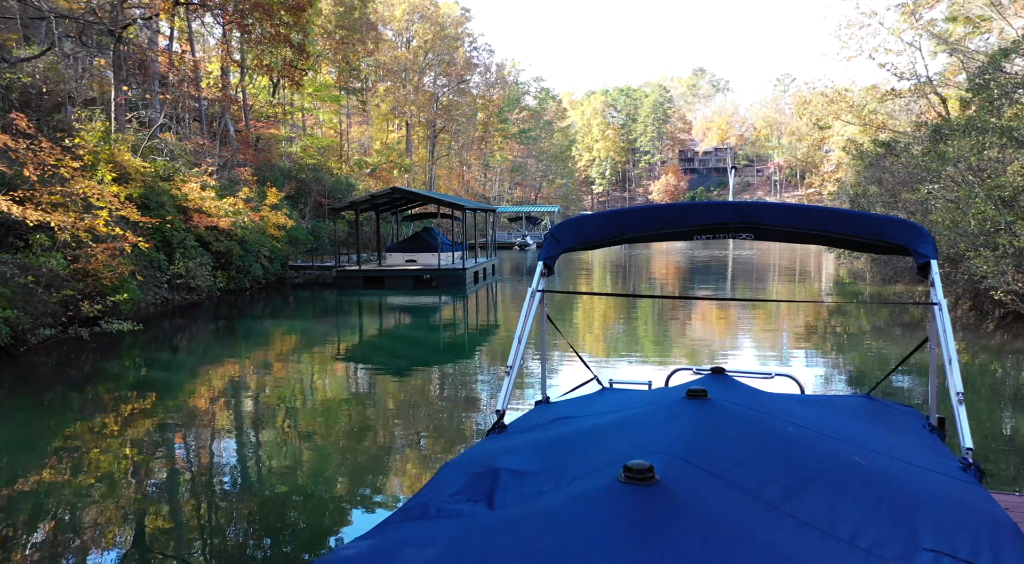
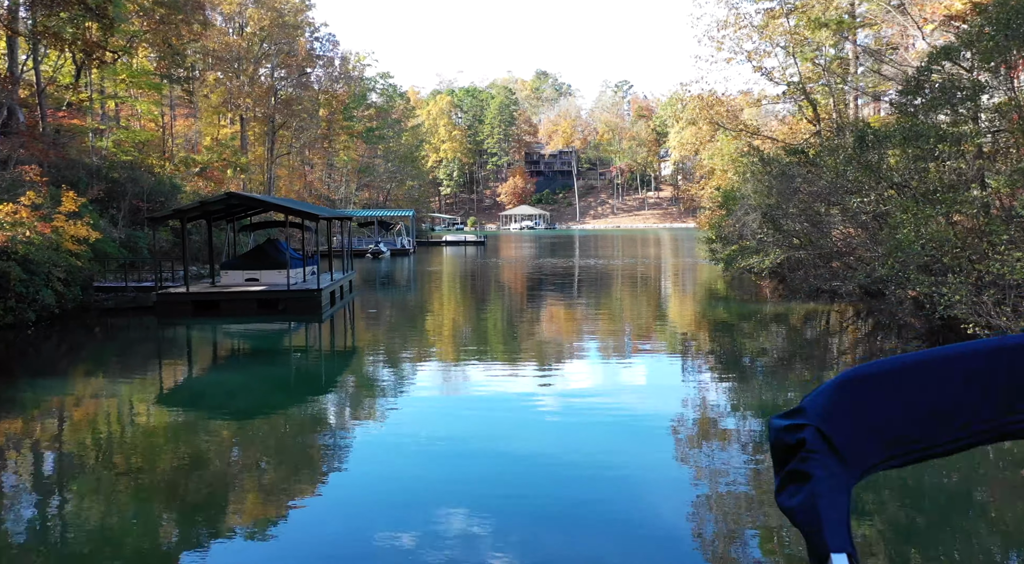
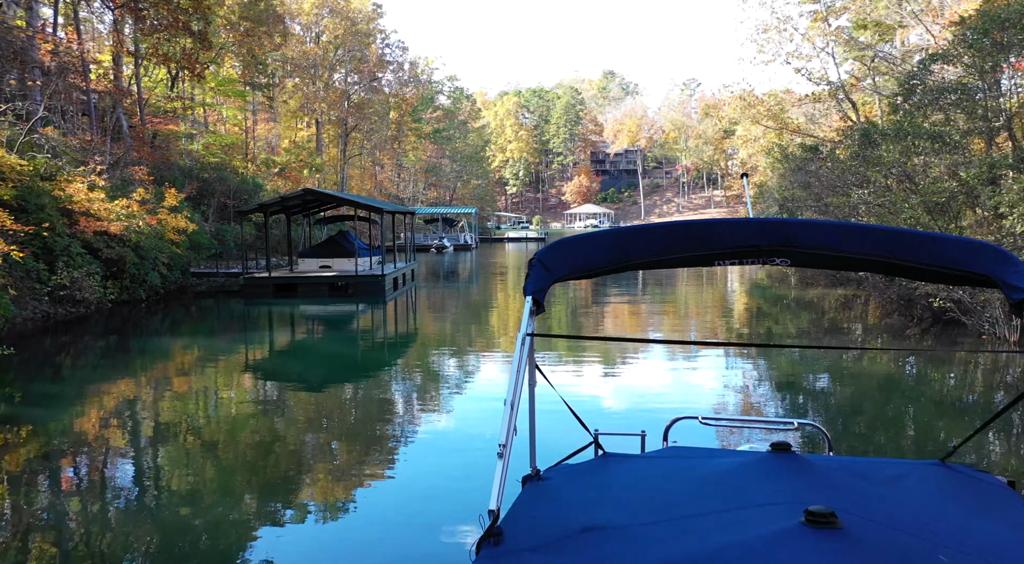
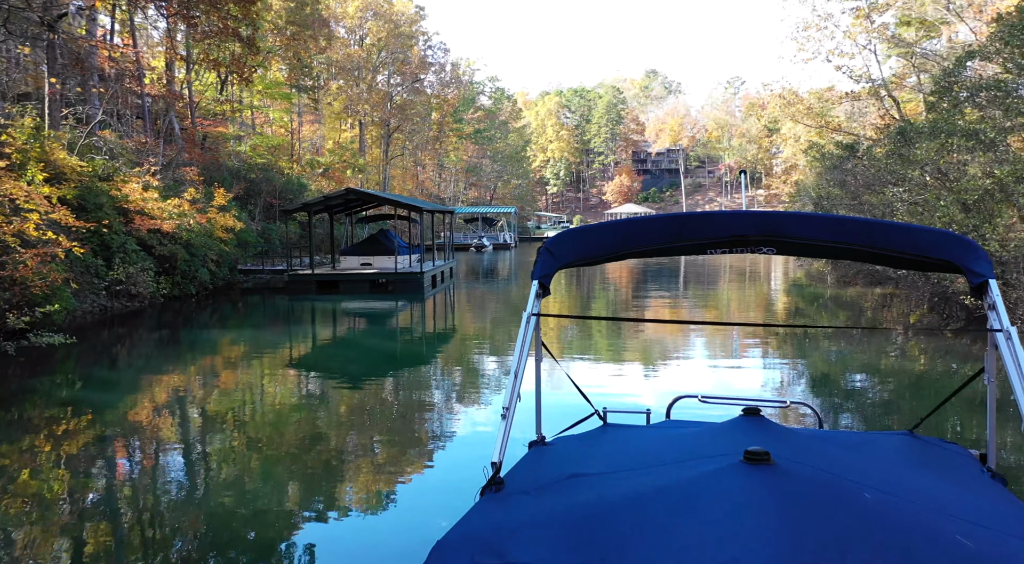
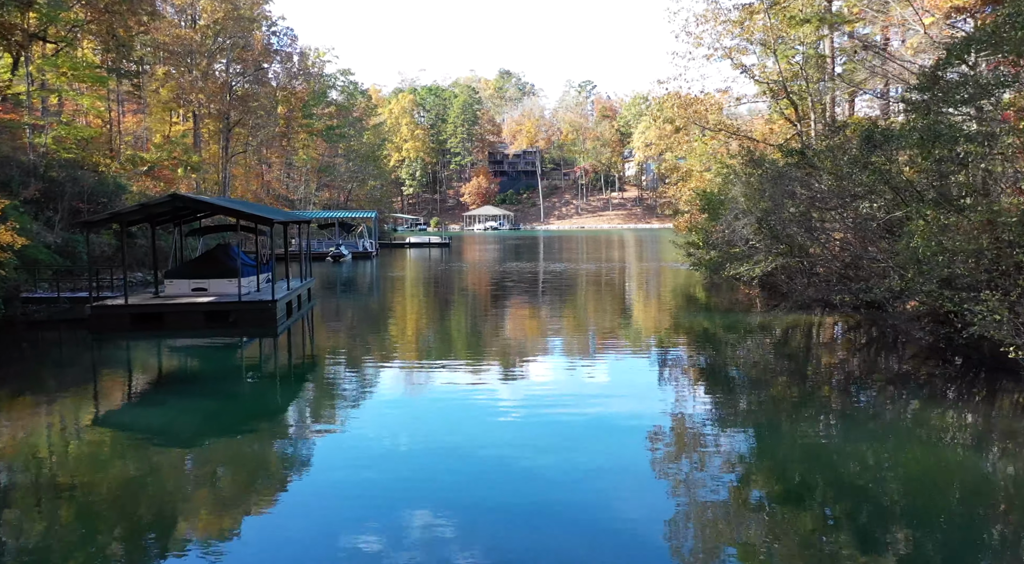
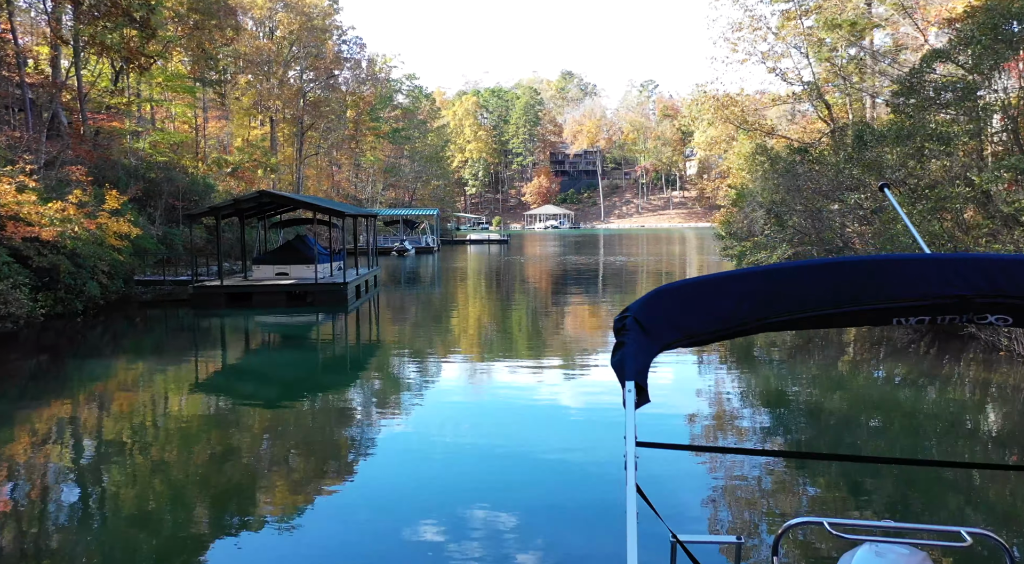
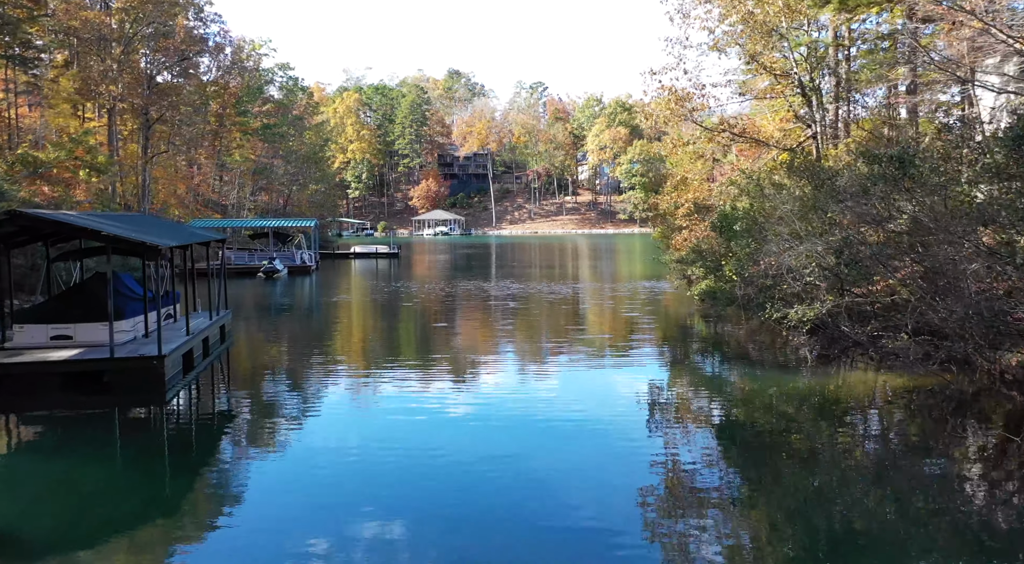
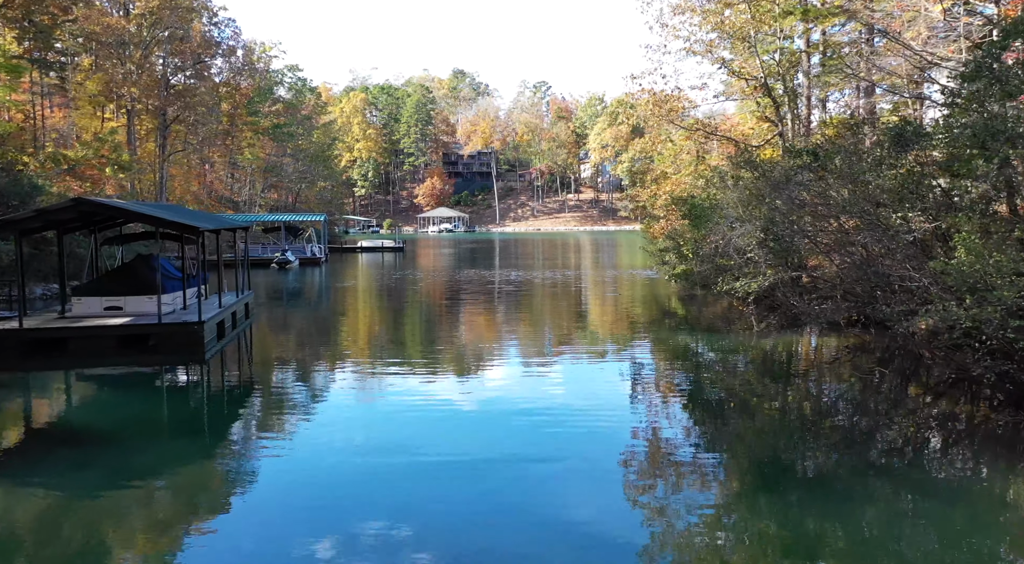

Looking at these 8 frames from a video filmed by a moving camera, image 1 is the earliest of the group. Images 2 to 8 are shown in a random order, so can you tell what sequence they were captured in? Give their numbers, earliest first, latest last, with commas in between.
4, 3, 6, 2, 5, 8, 7
